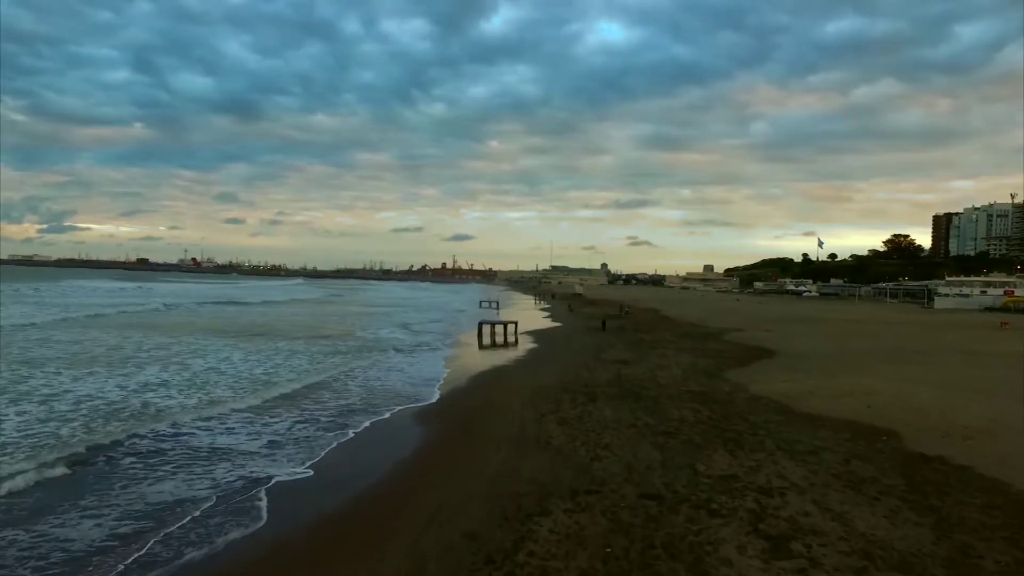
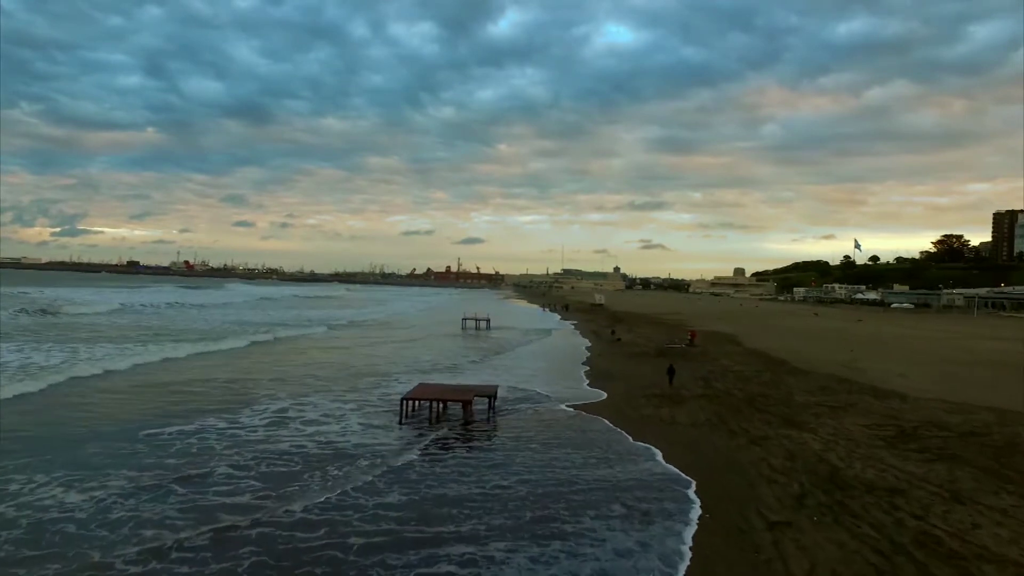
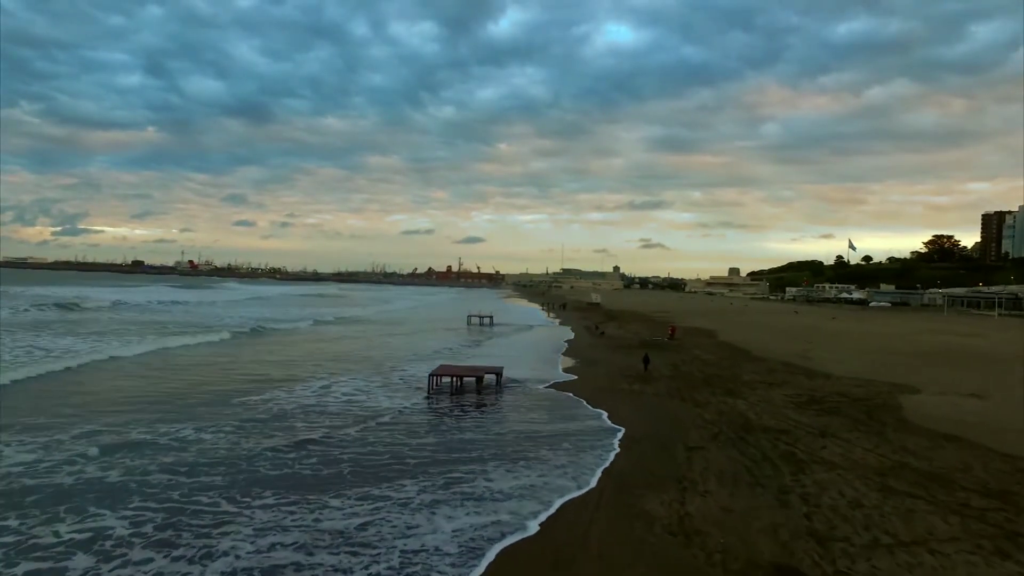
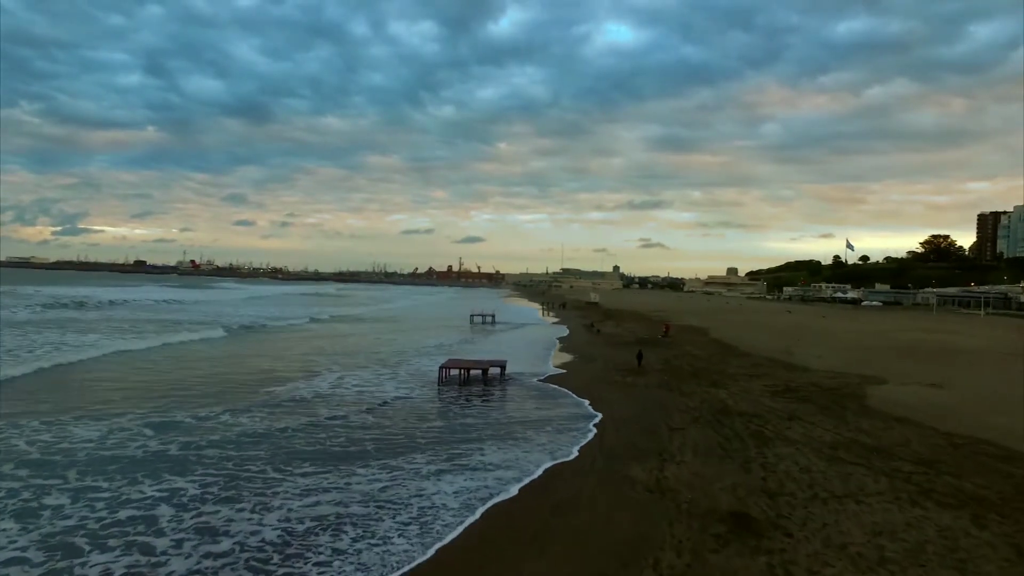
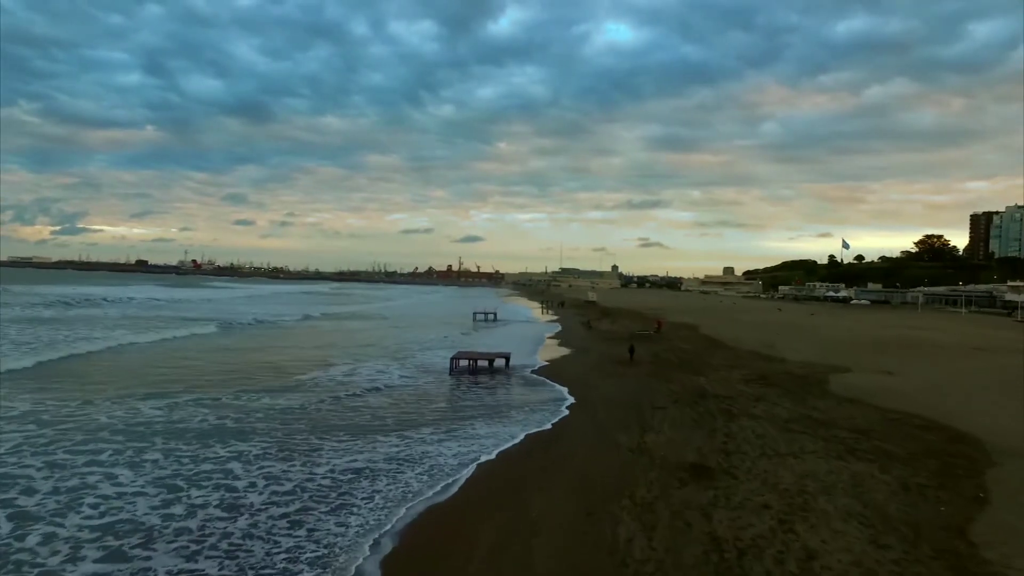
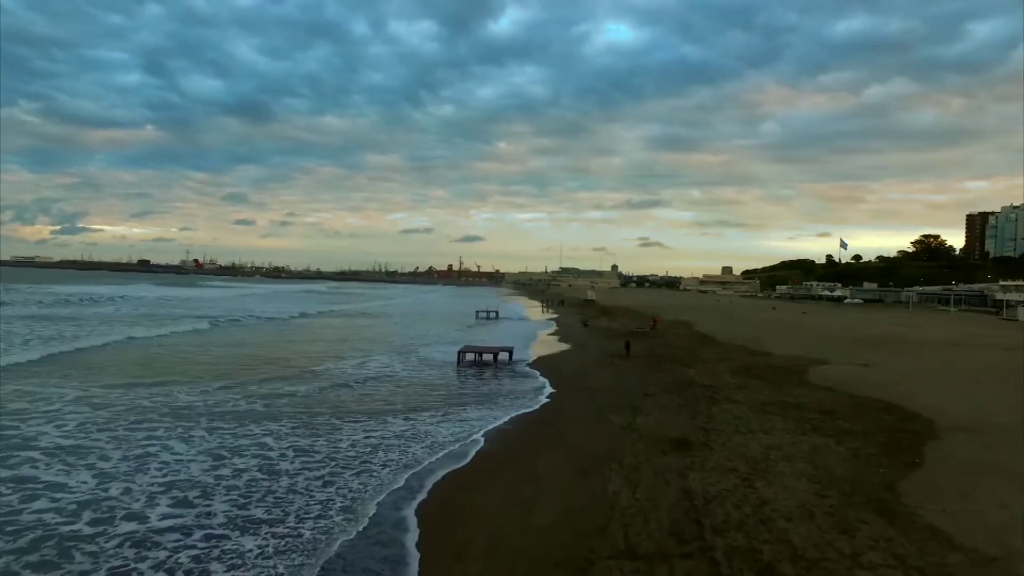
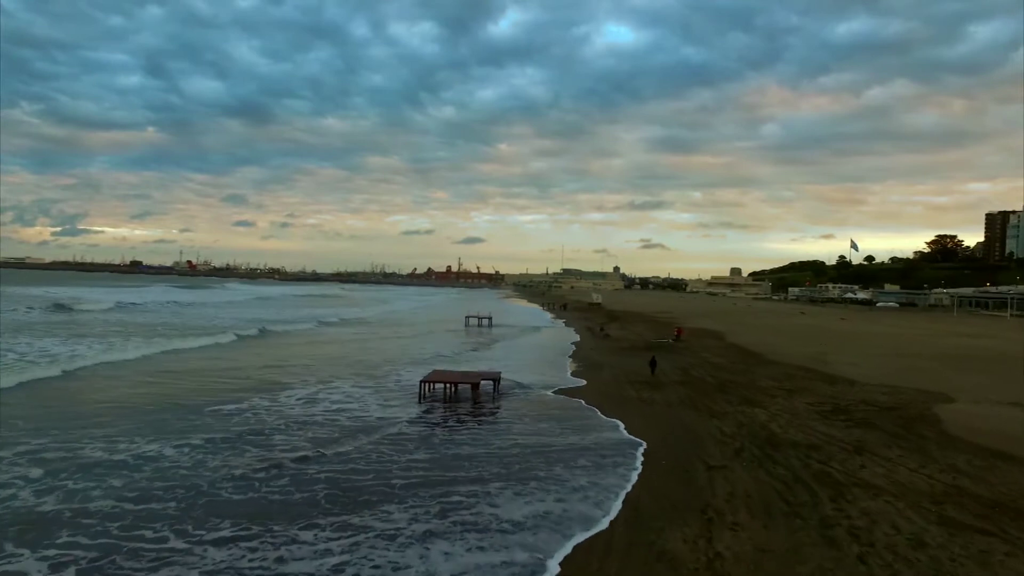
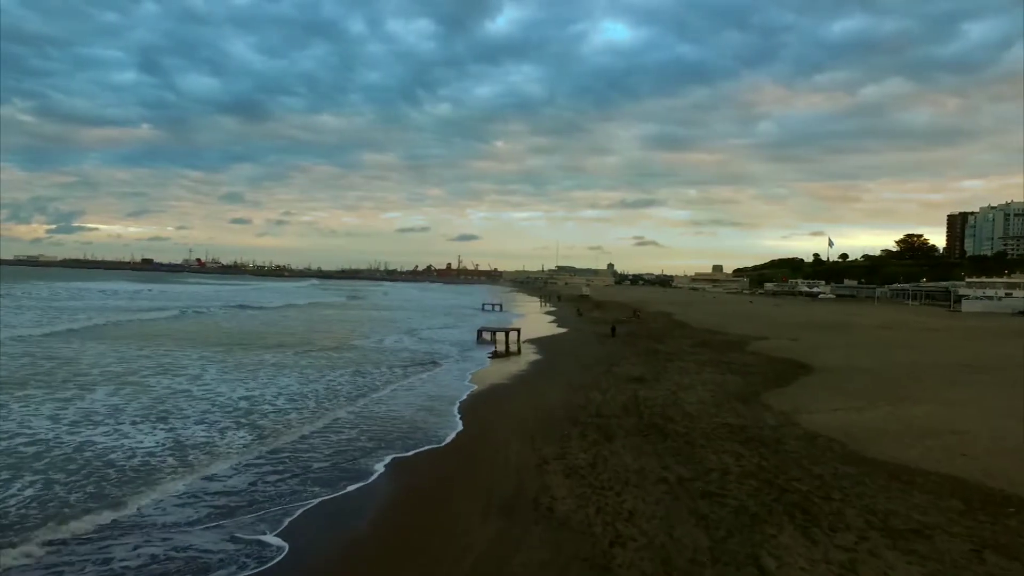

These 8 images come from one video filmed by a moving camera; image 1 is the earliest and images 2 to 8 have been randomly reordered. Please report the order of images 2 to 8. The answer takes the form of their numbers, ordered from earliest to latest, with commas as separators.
8, 6, 5, 4, 3, 7, 2
